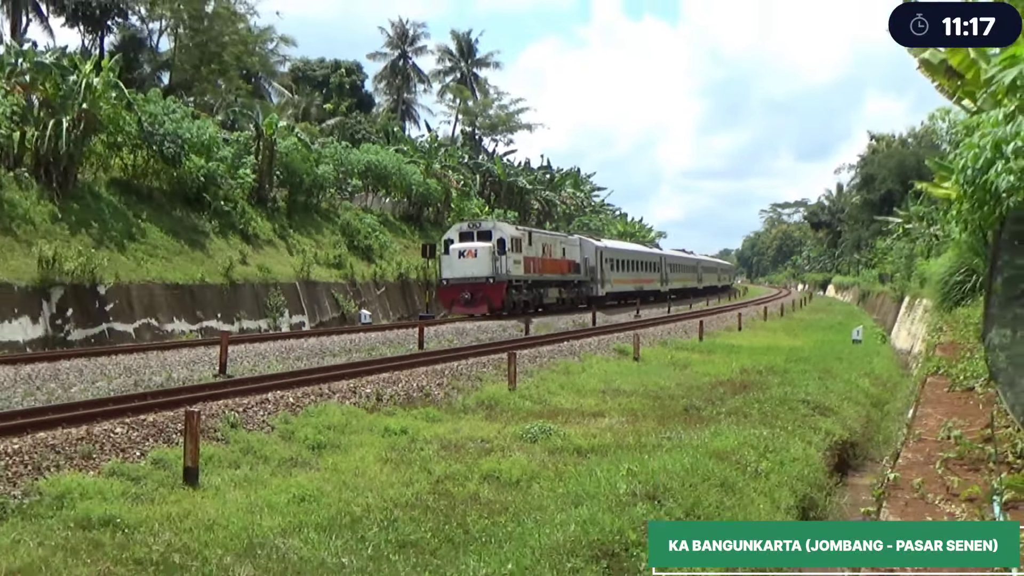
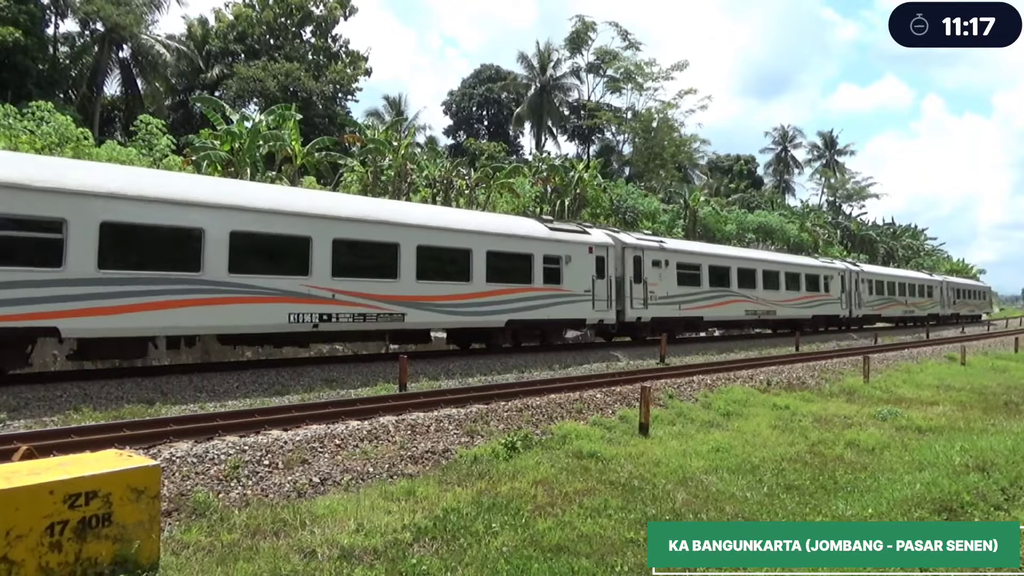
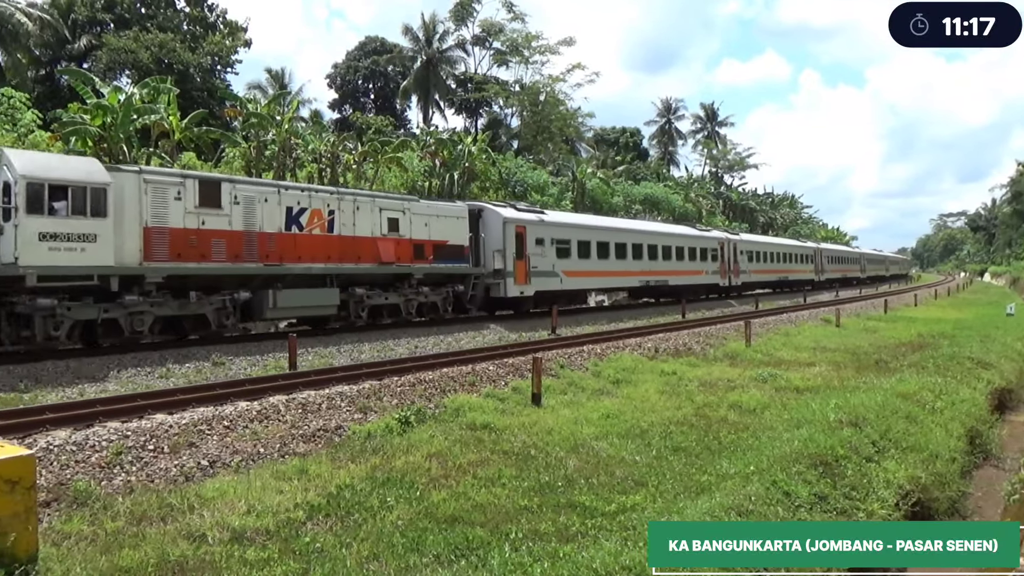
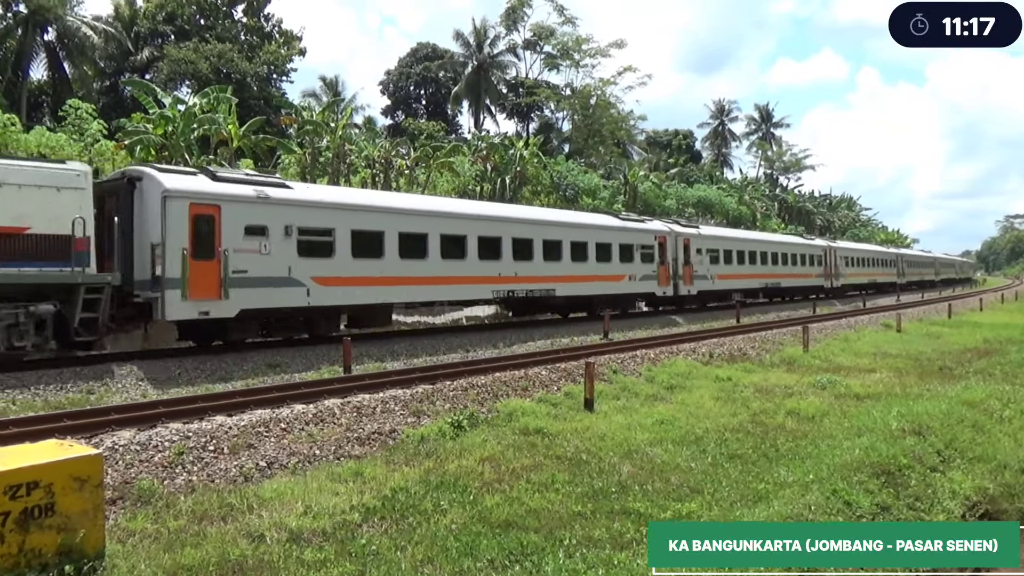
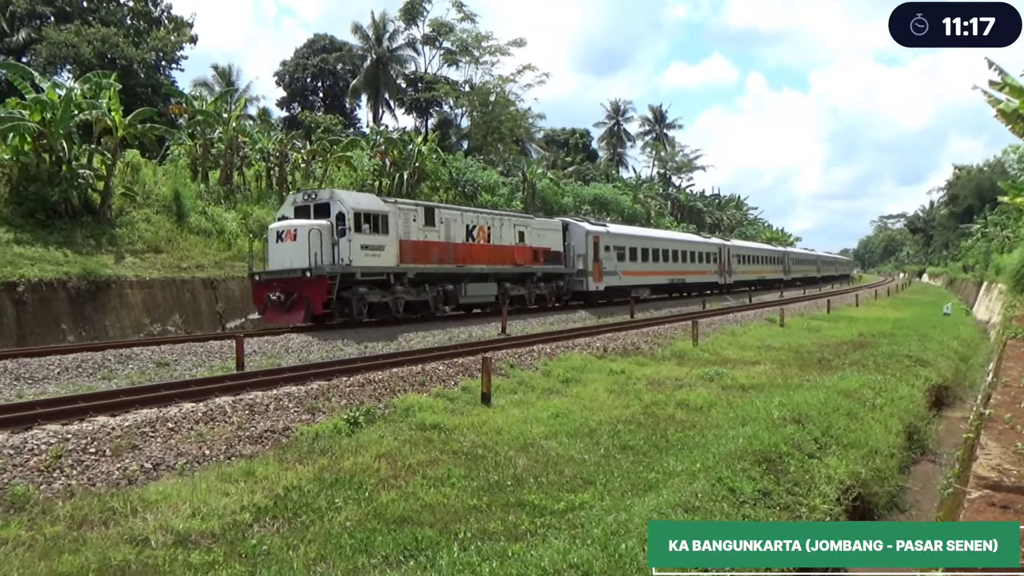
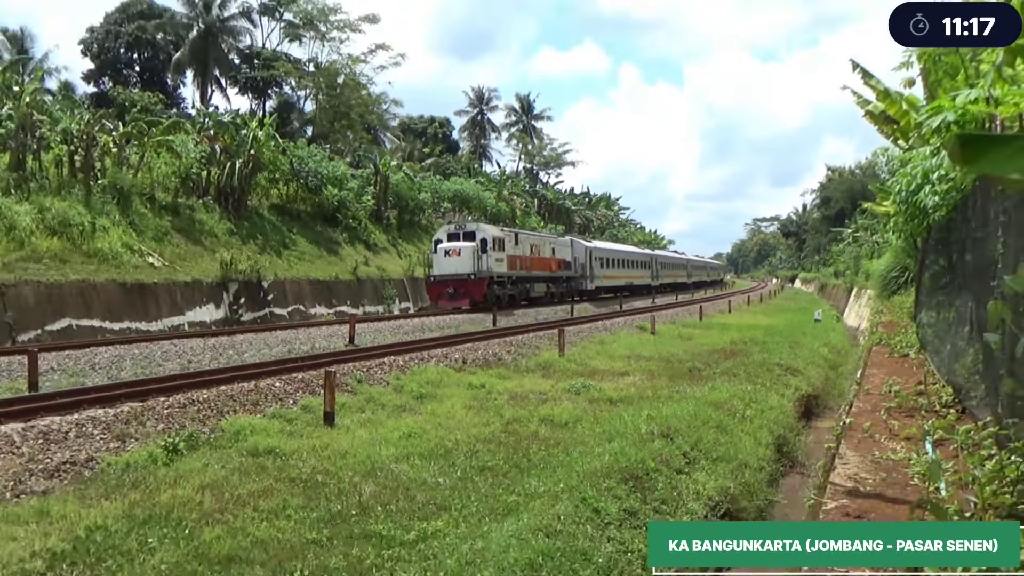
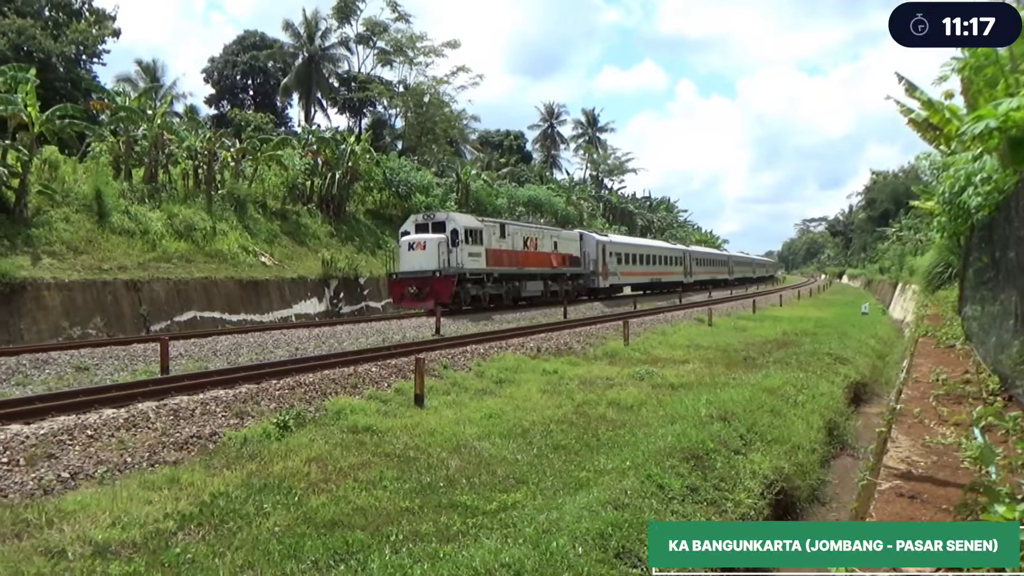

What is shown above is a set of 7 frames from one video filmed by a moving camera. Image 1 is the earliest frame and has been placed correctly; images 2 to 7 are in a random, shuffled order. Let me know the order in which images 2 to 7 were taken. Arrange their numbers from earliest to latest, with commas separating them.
6, 7, 5, 3, 4, 2
